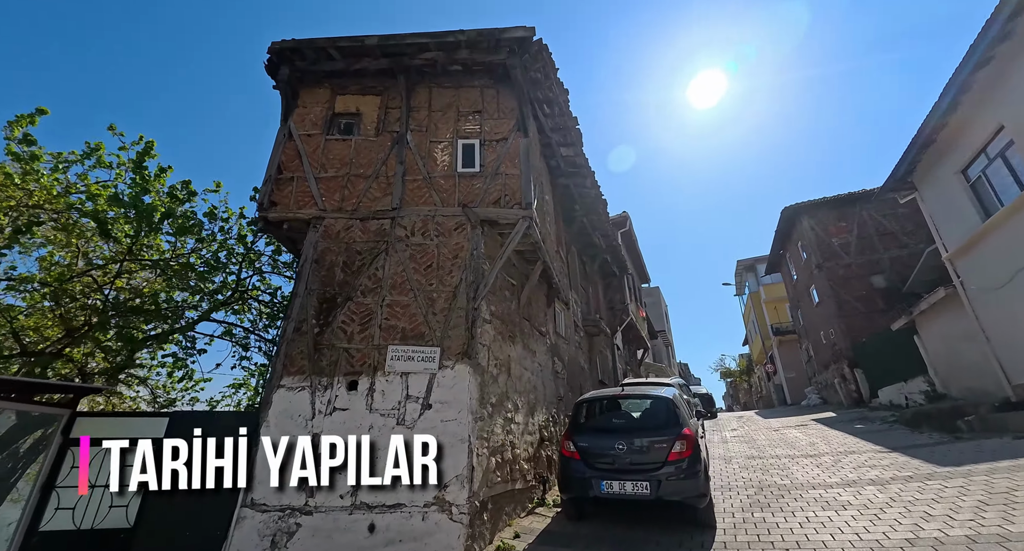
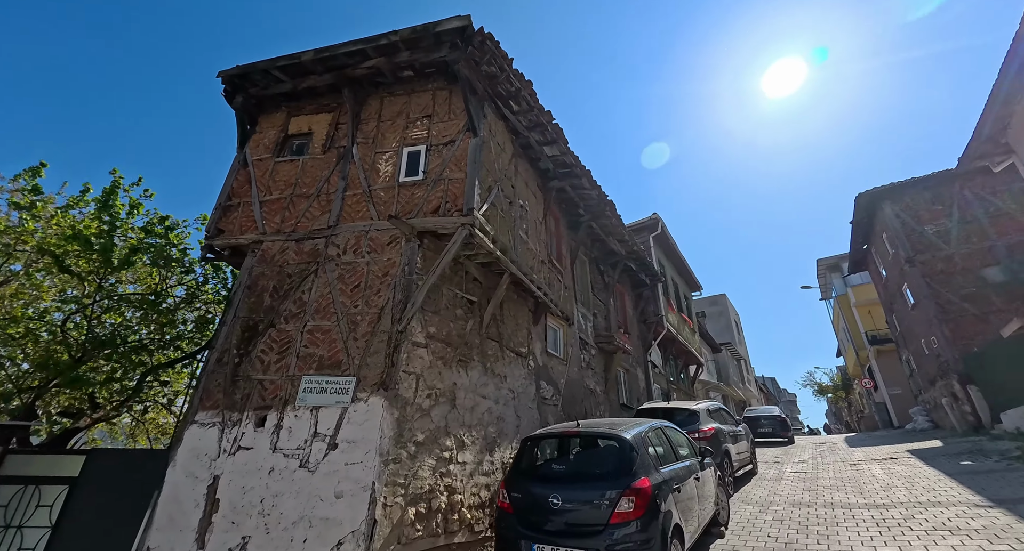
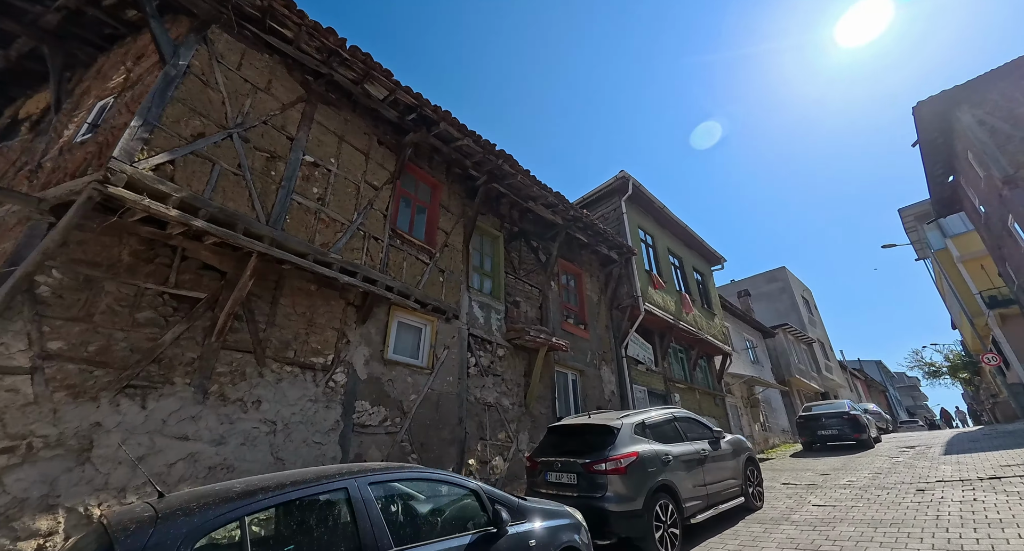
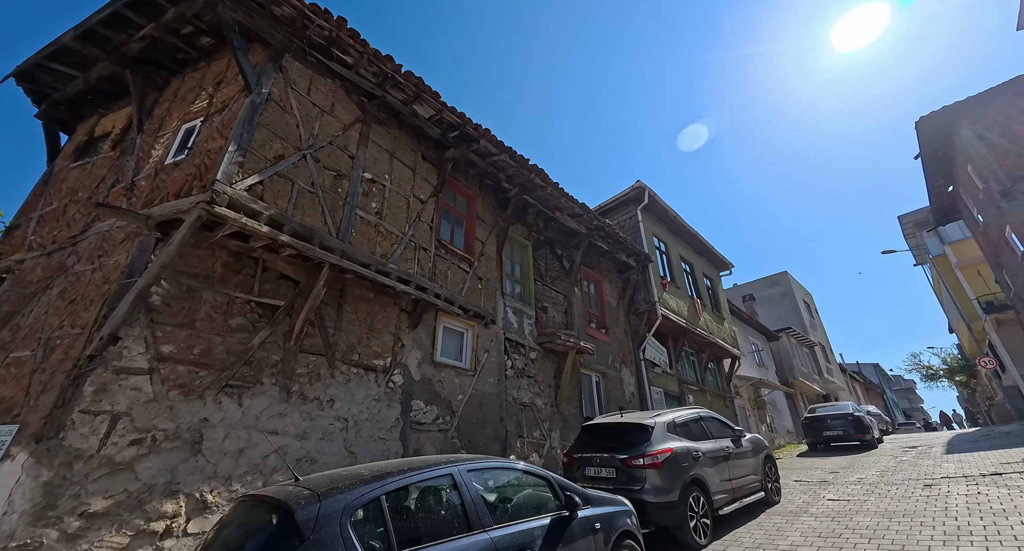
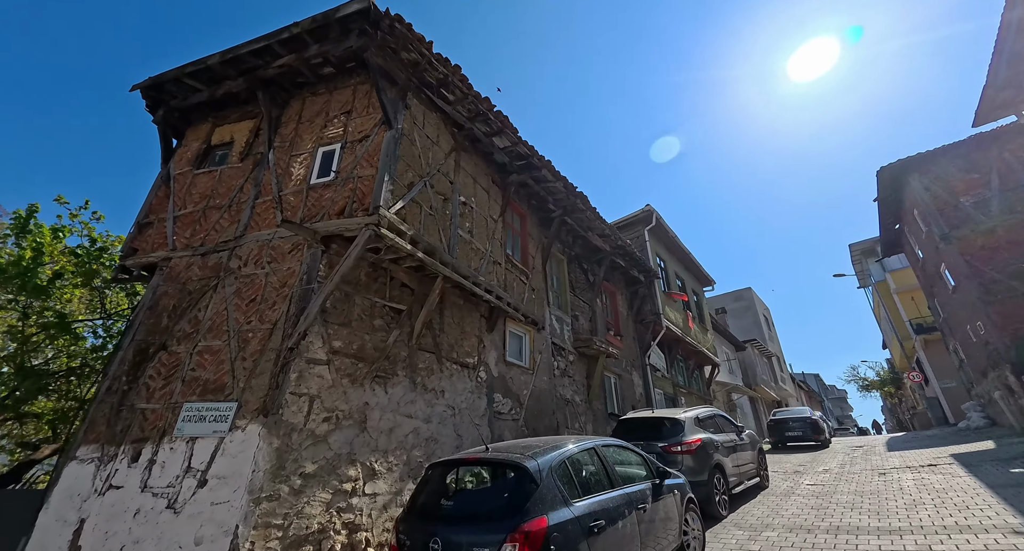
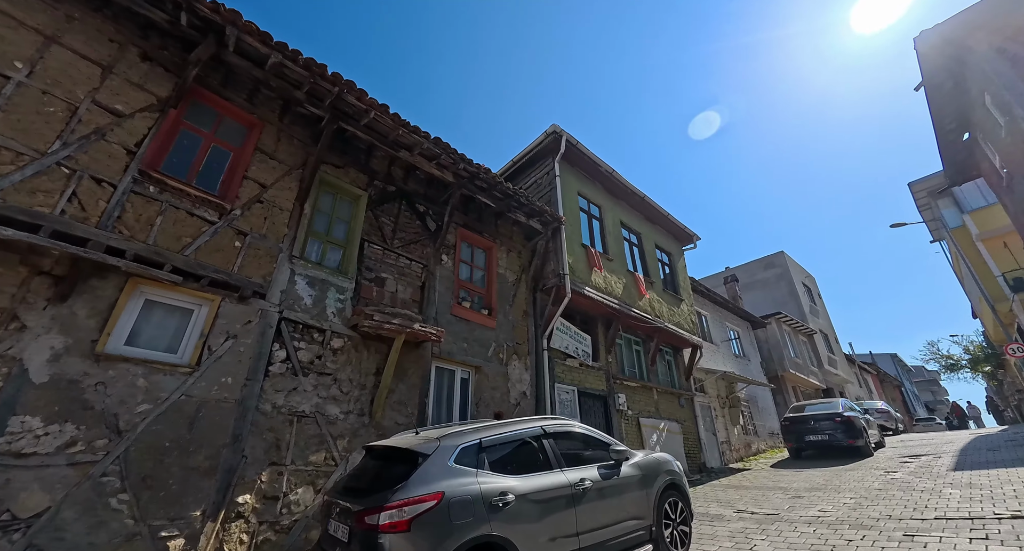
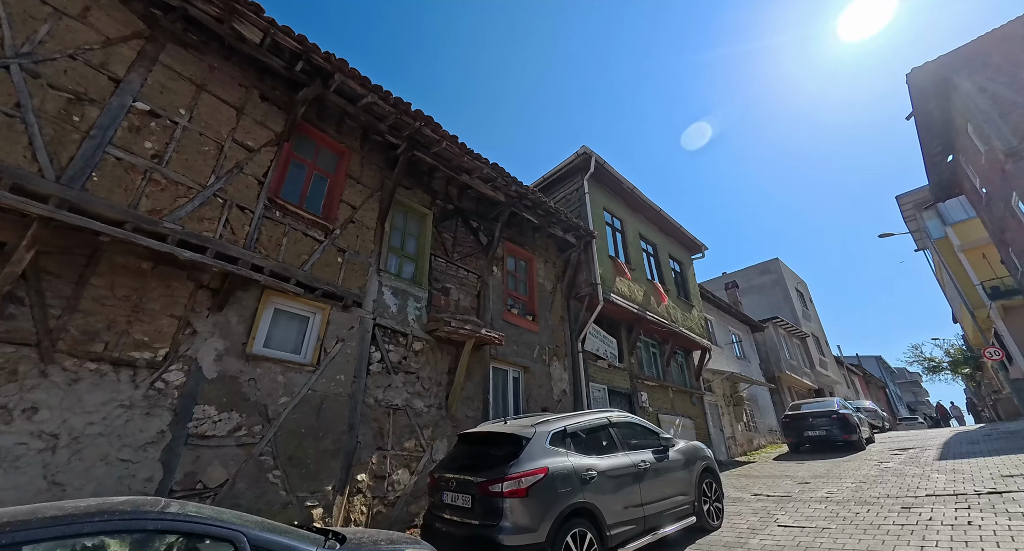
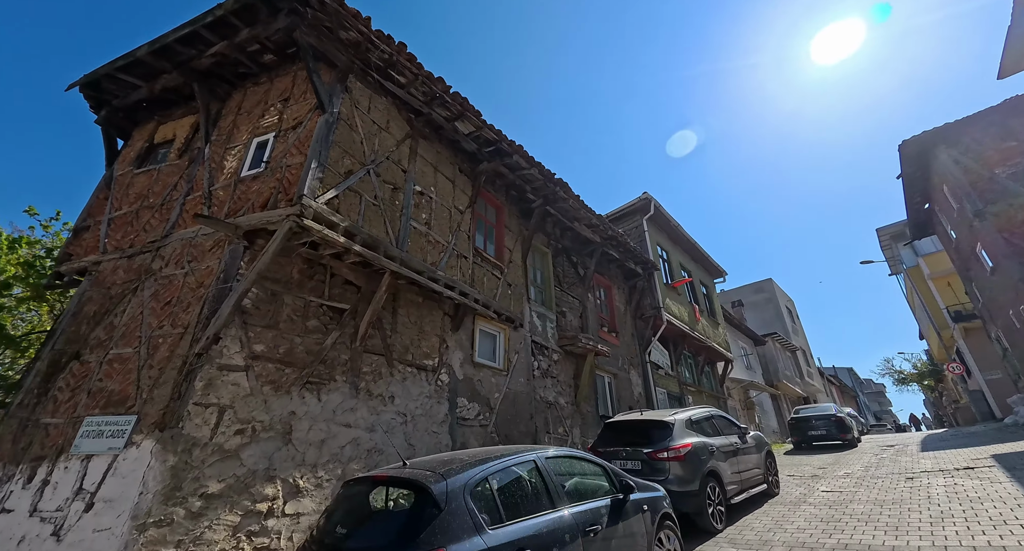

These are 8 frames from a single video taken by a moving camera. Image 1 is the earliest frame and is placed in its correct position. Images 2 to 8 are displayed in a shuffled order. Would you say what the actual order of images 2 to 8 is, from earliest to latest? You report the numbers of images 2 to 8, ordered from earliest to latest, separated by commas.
2, 5, 8, 4, 3, 7, 6
